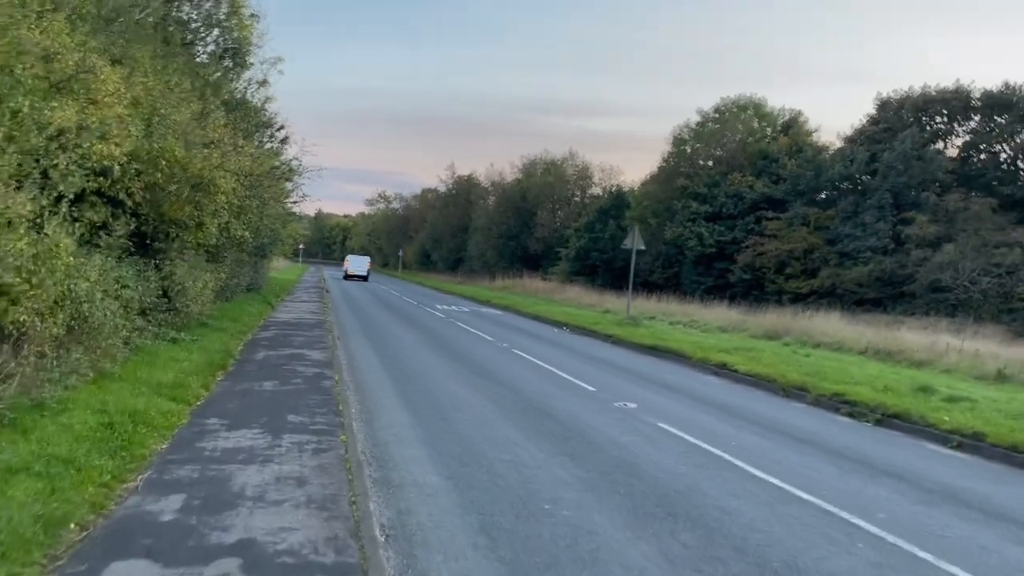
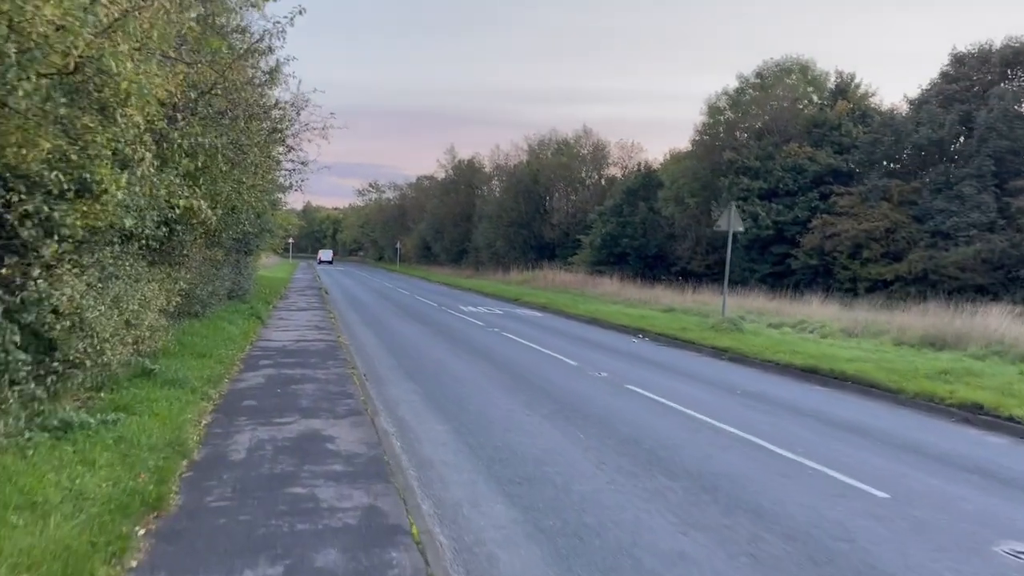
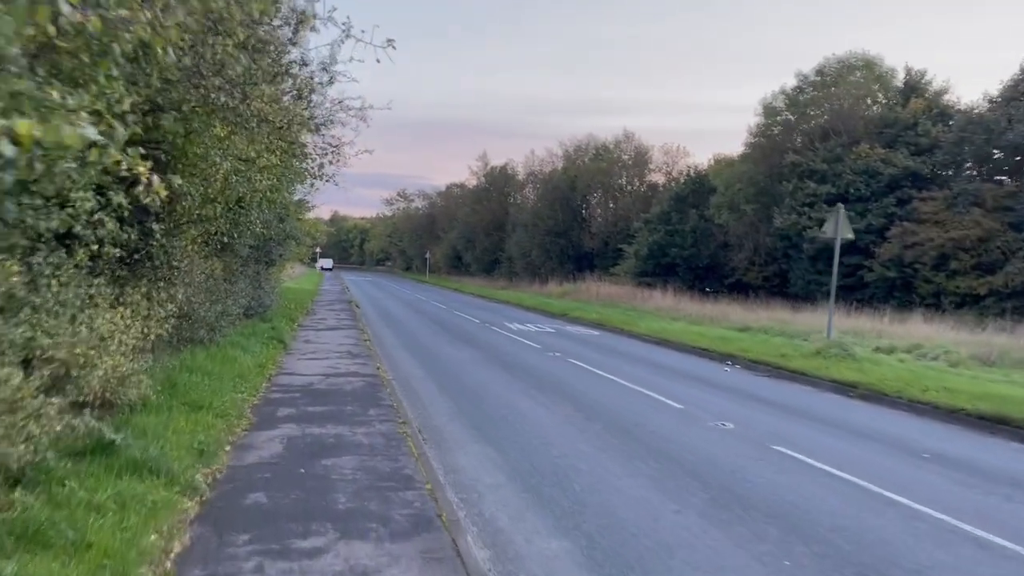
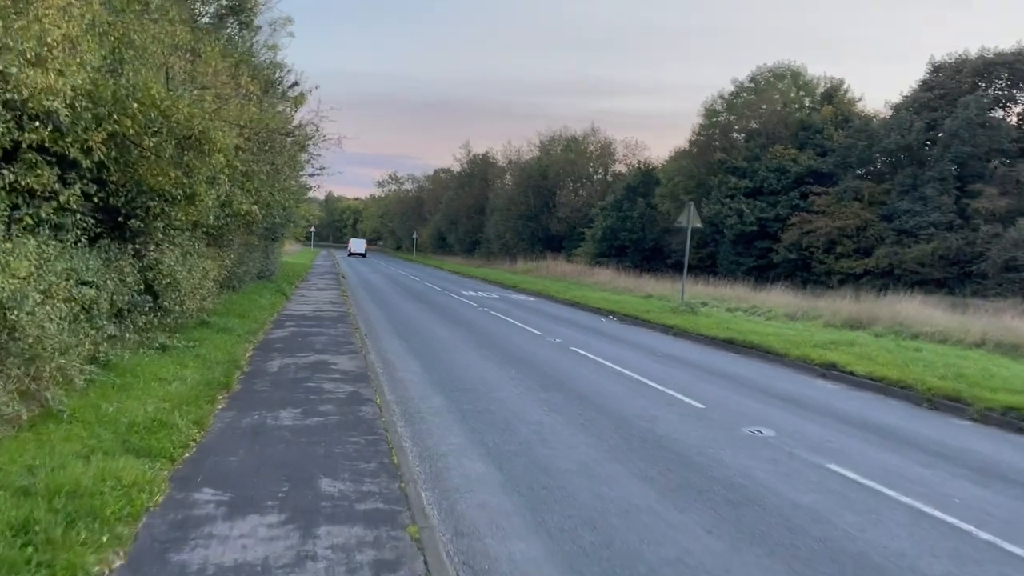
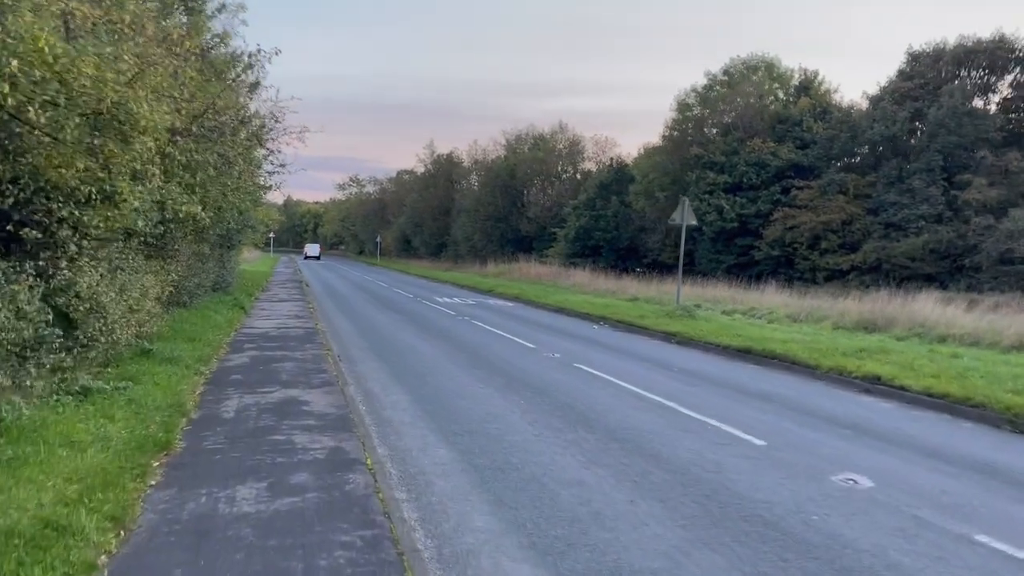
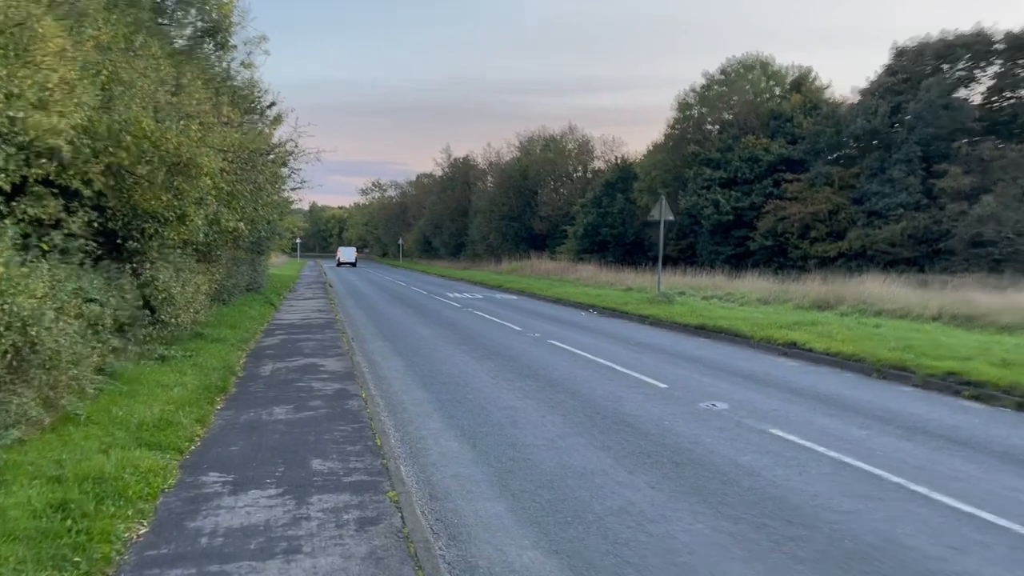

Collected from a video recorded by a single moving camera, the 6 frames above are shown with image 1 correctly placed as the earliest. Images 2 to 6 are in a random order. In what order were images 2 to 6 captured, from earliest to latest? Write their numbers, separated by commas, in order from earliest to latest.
6, 4, 5, 2, 3
